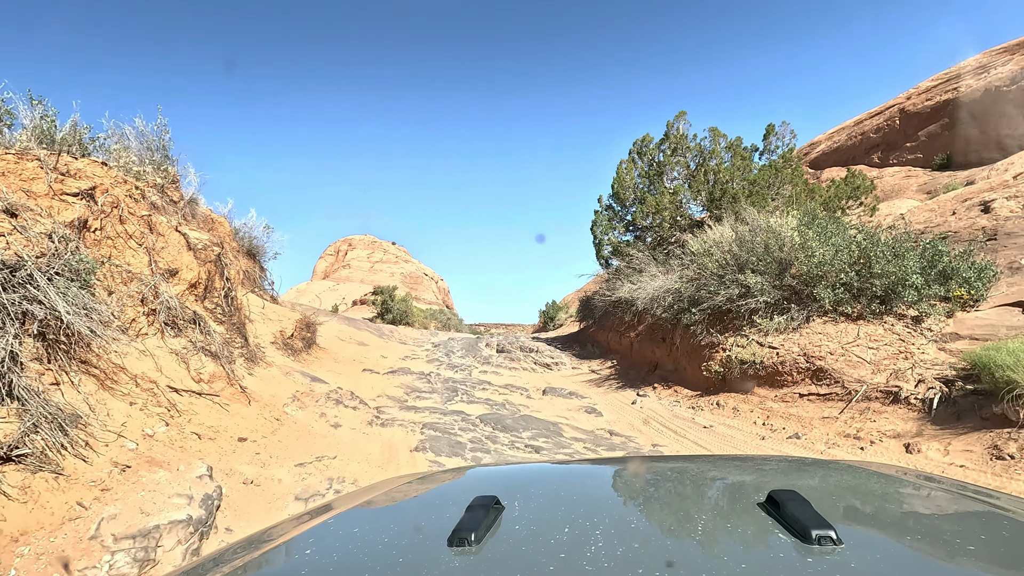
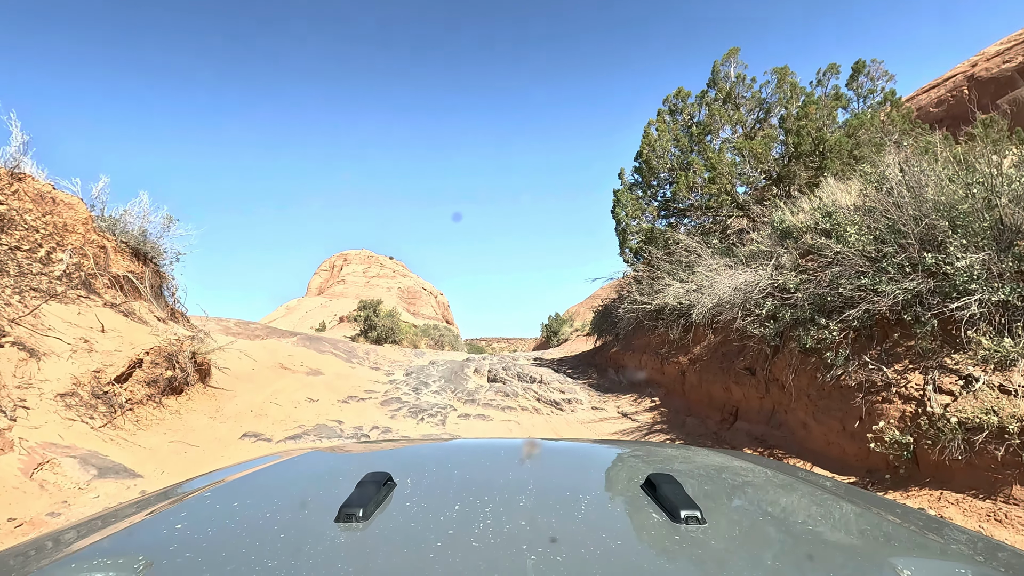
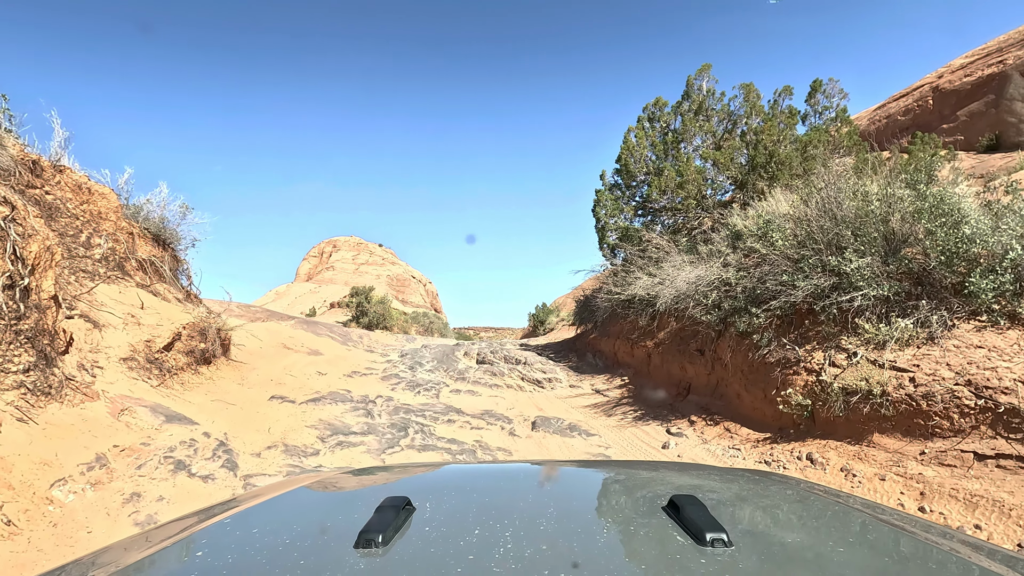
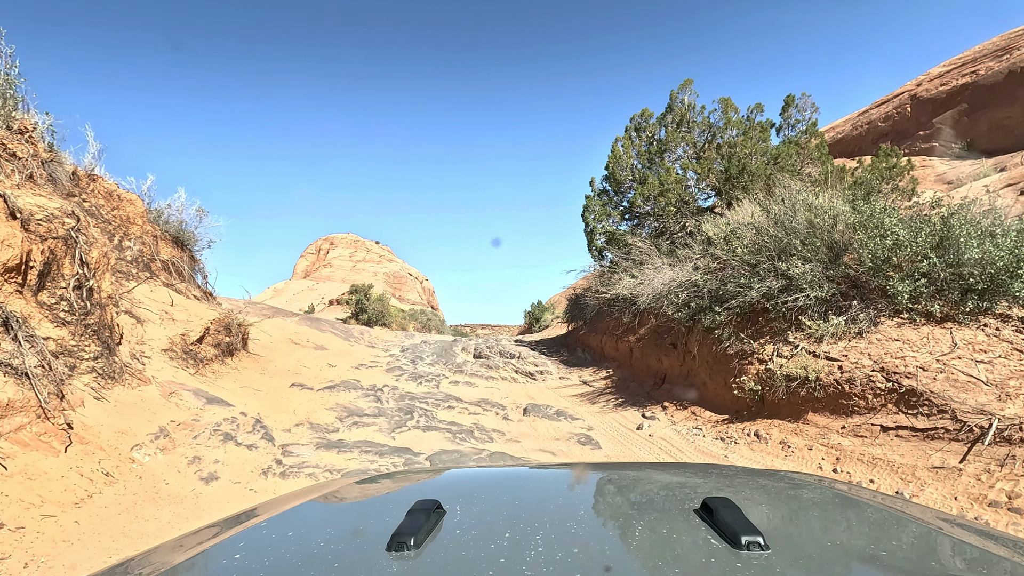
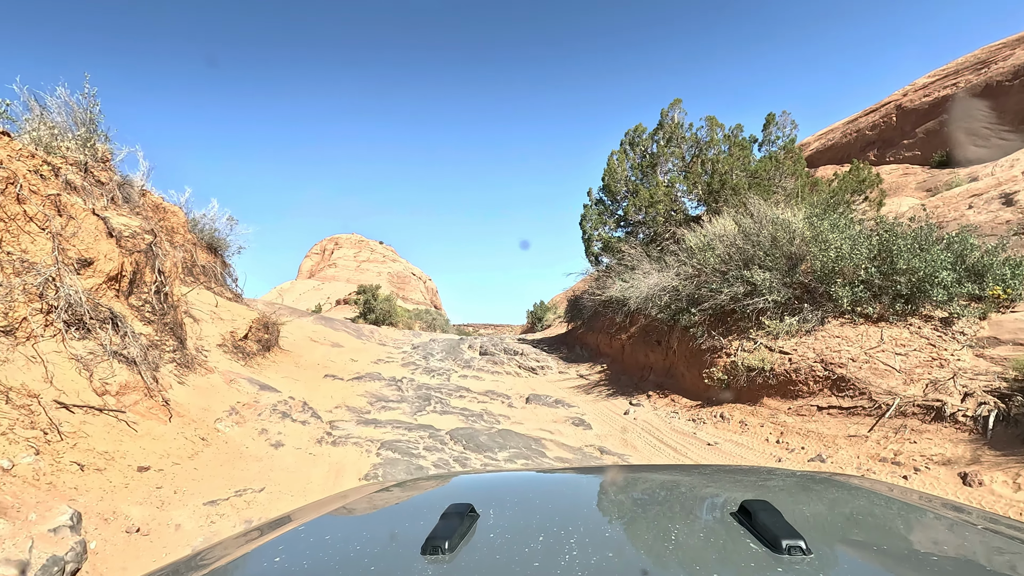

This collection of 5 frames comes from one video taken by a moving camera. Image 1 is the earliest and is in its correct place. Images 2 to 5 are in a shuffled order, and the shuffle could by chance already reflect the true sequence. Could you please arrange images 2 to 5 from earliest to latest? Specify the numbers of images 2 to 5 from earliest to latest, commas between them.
5, 4, 3, 2
